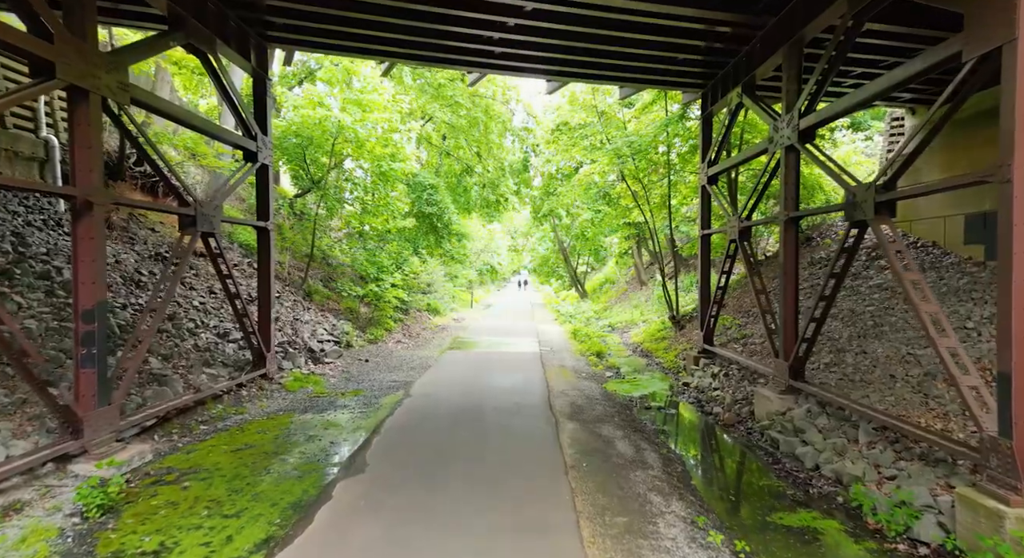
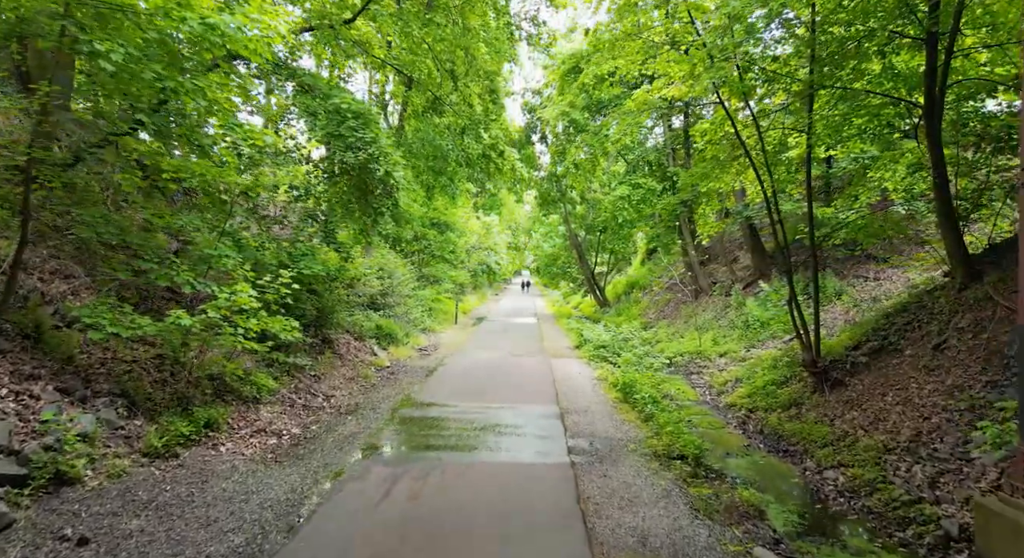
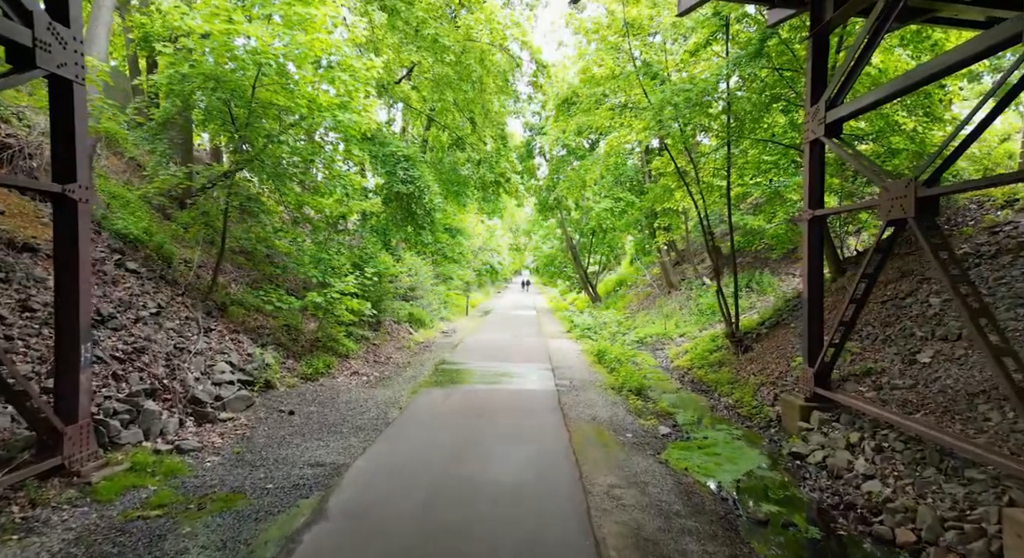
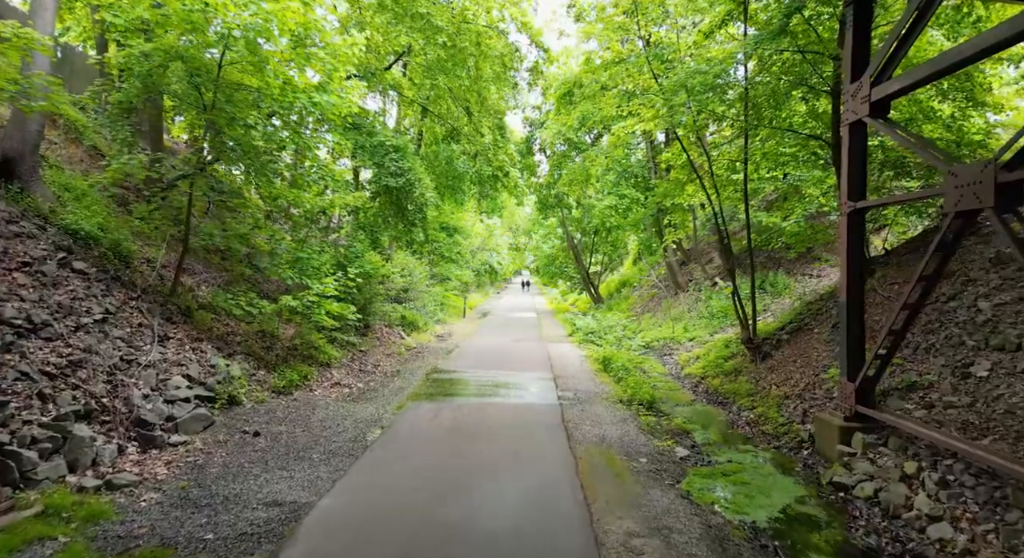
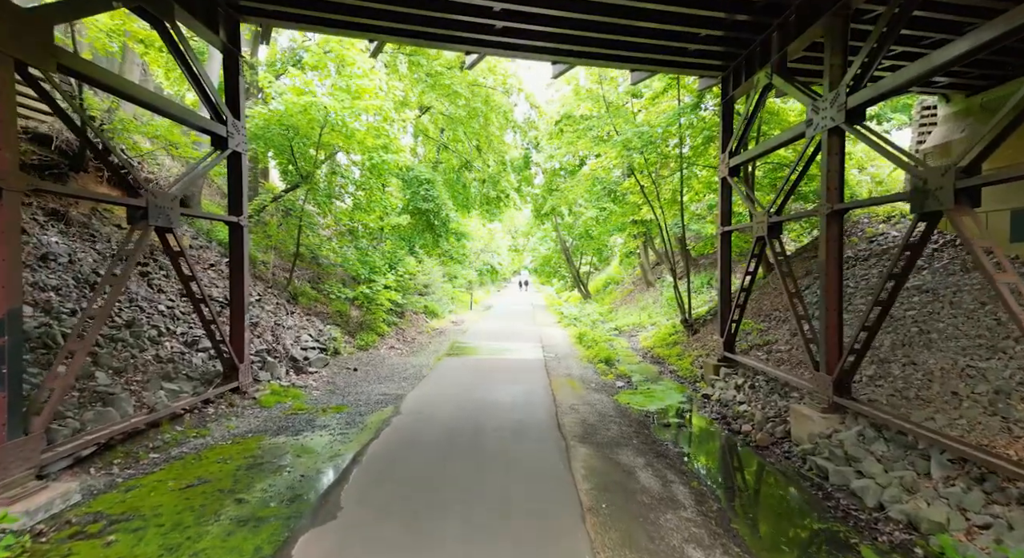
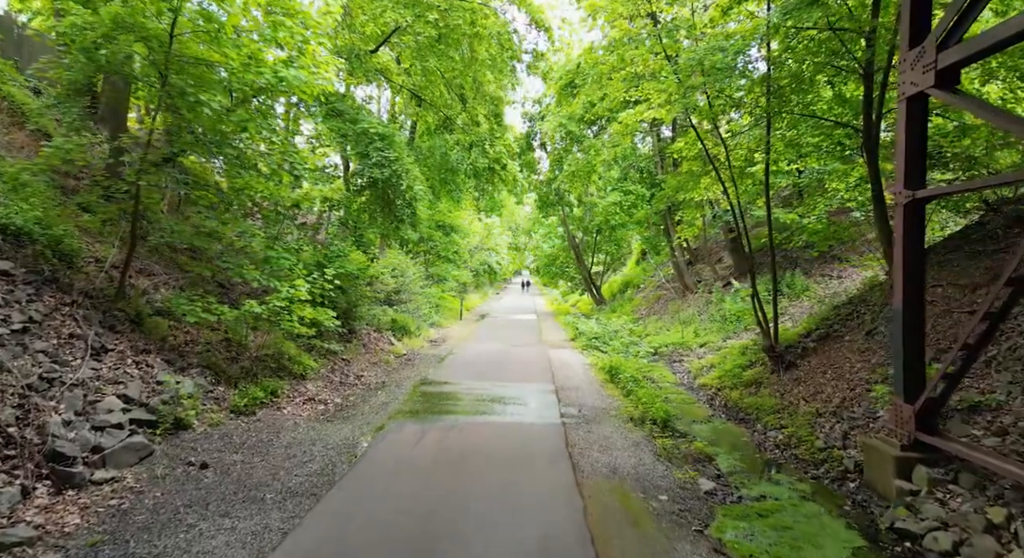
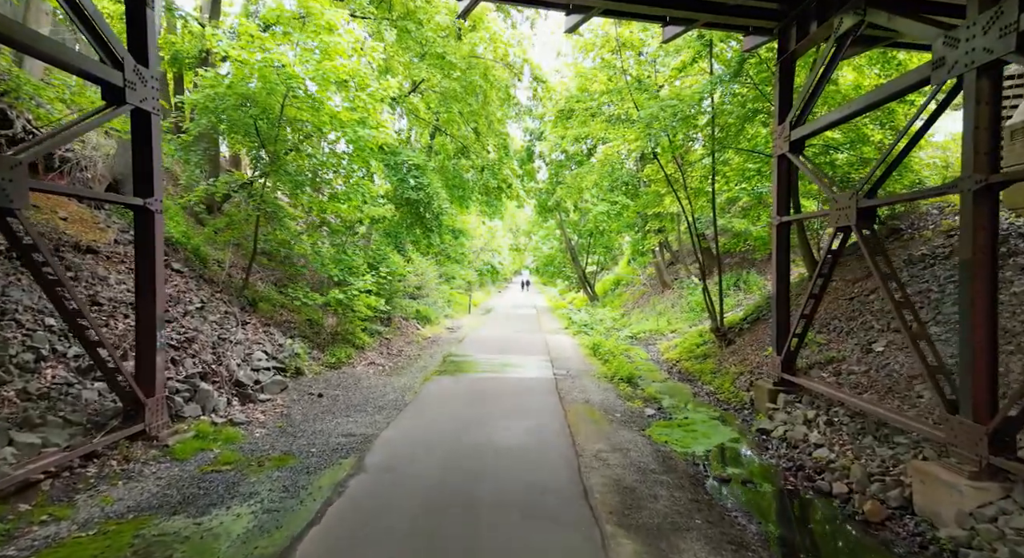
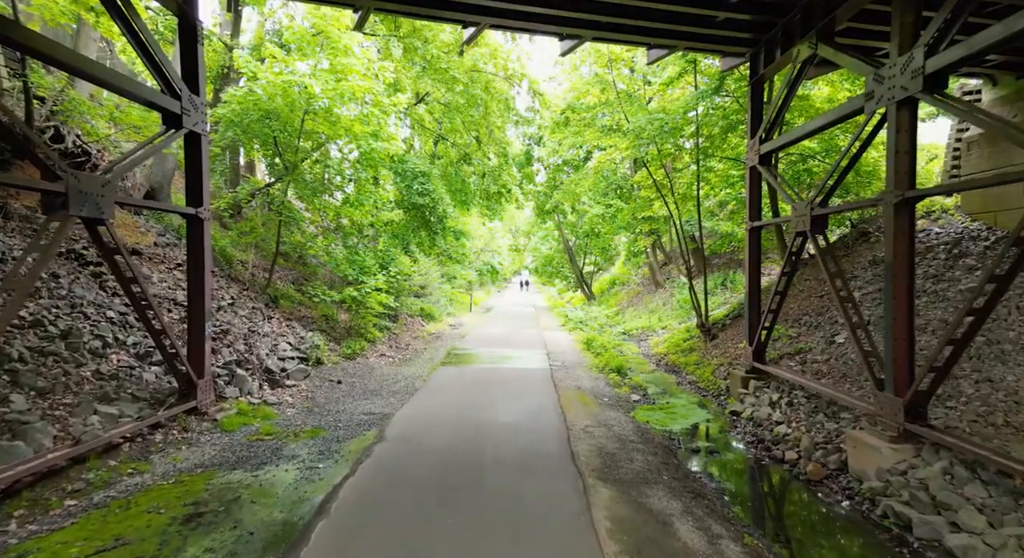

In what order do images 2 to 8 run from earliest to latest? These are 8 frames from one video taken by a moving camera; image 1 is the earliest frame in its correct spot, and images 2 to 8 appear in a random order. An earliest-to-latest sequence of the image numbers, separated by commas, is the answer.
5, 8, 7, 3, 4, 6, 2
